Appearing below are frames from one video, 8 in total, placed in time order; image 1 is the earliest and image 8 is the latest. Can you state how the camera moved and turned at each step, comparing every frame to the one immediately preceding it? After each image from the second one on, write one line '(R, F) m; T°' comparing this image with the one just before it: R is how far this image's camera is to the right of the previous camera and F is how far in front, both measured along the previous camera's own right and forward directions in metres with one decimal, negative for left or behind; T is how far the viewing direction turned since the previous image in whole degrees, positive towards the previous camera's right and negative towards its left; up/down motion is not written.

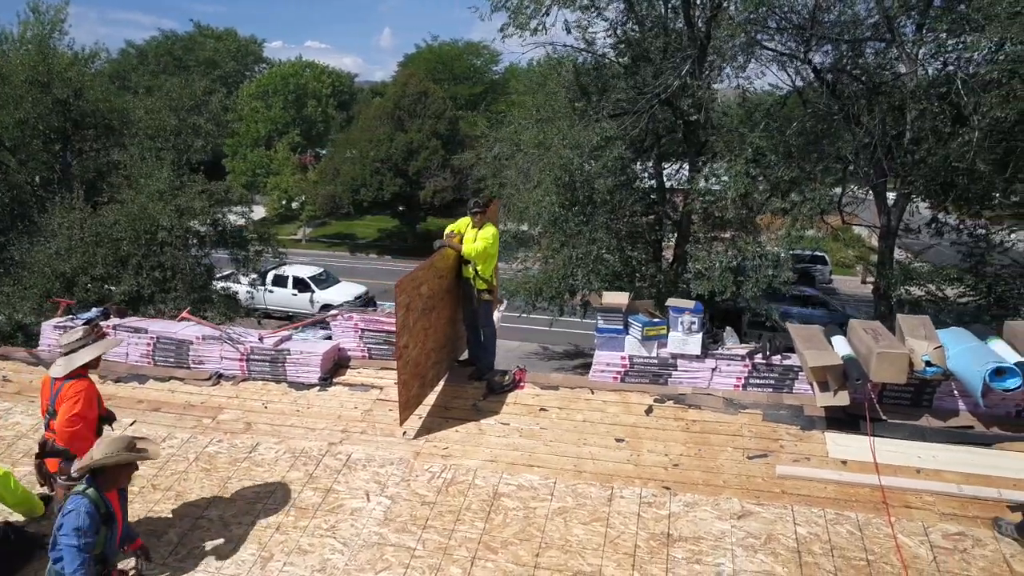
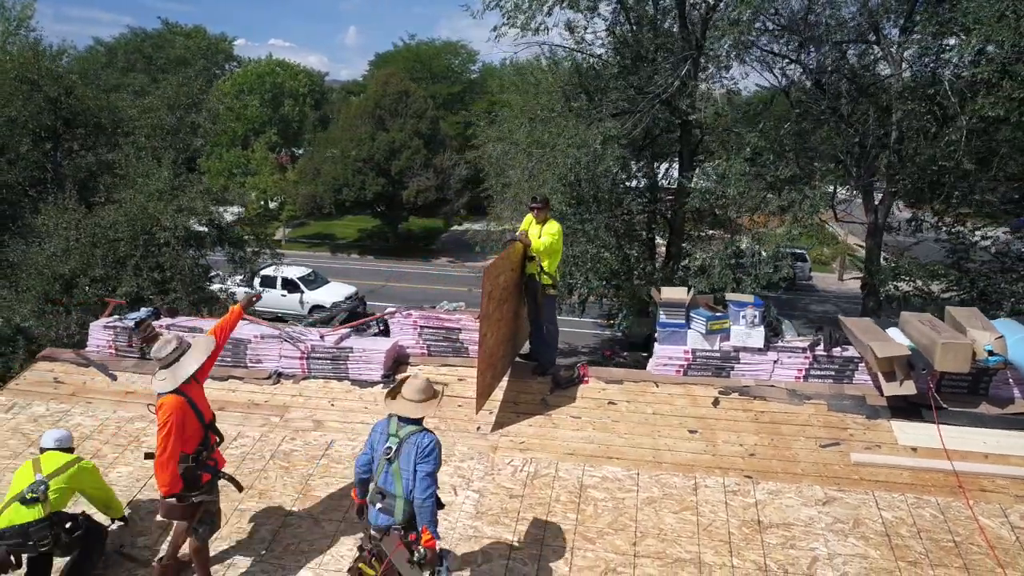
(-0.8, -0.1) m; +2°
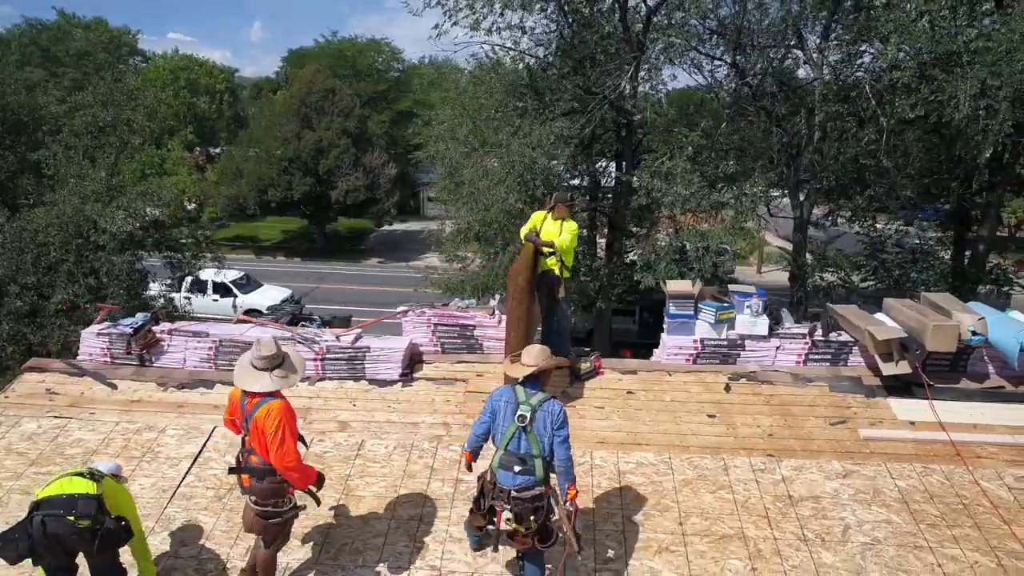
(-0.9, -0.1) m; +6°
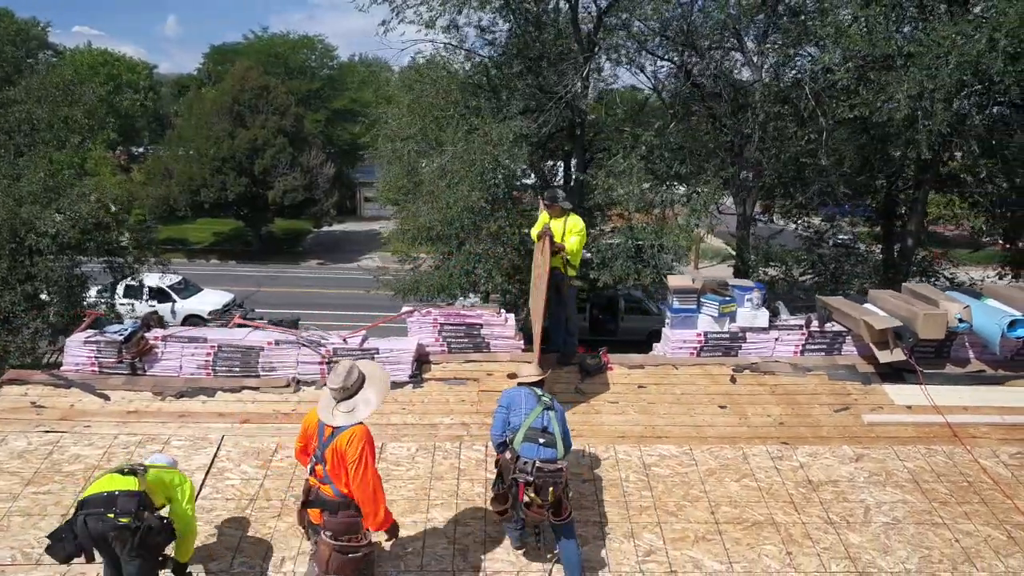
(-0.7, +0.1) m; +5°
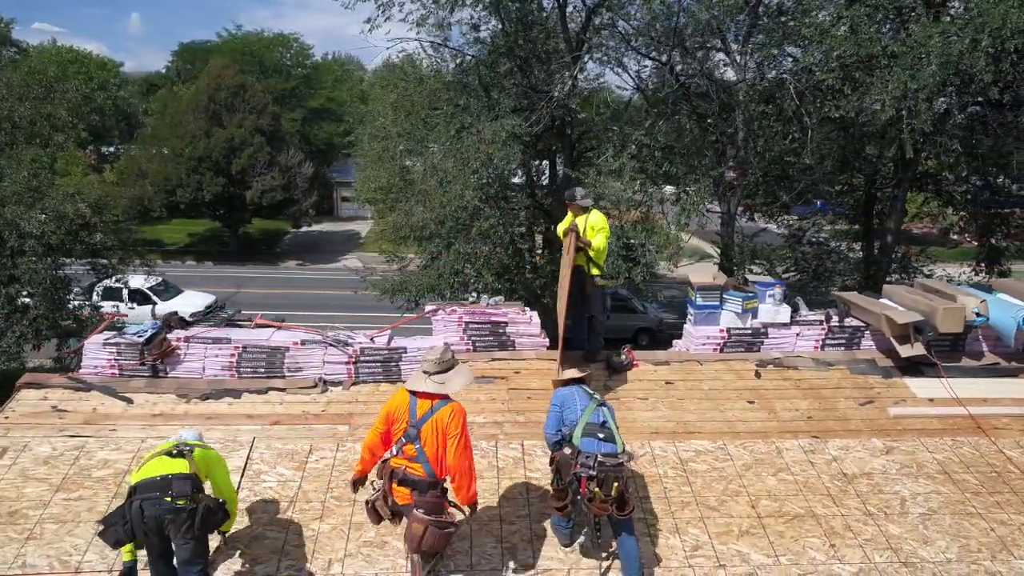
(-0.5, 0.0) m; +2°
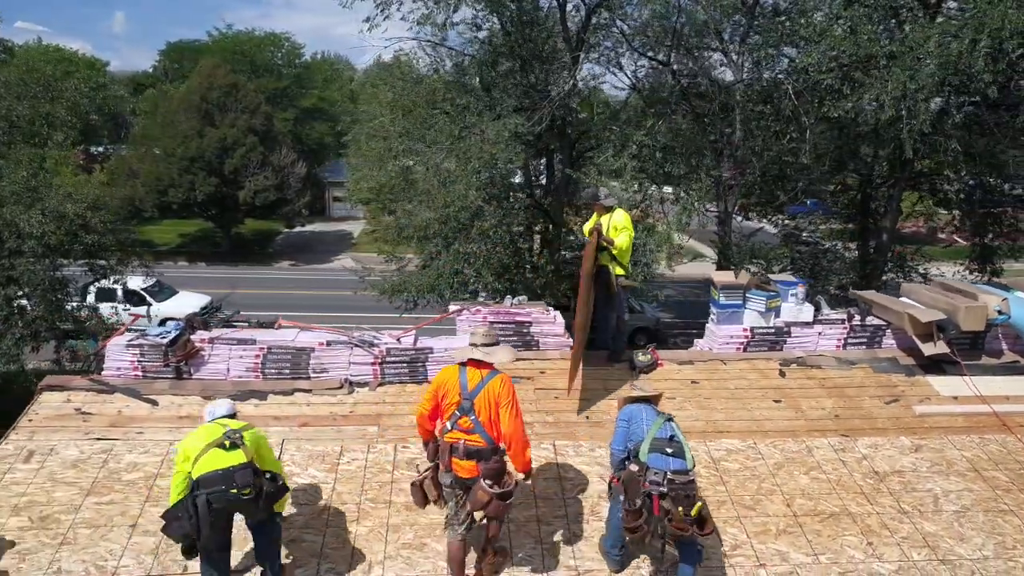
(-0.3, 0.0) m; +1°
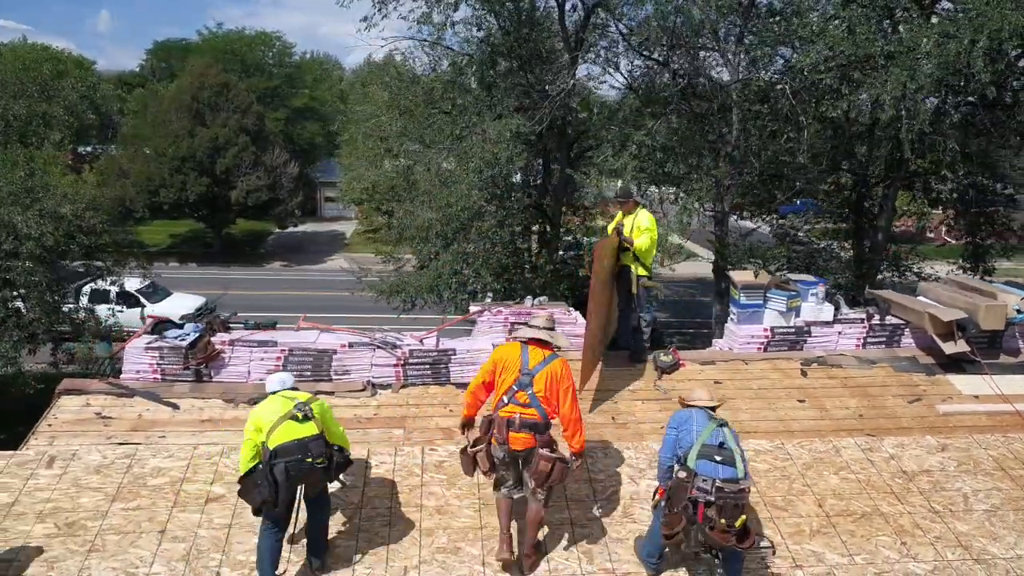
(-0.3, 0.0) m; +1°
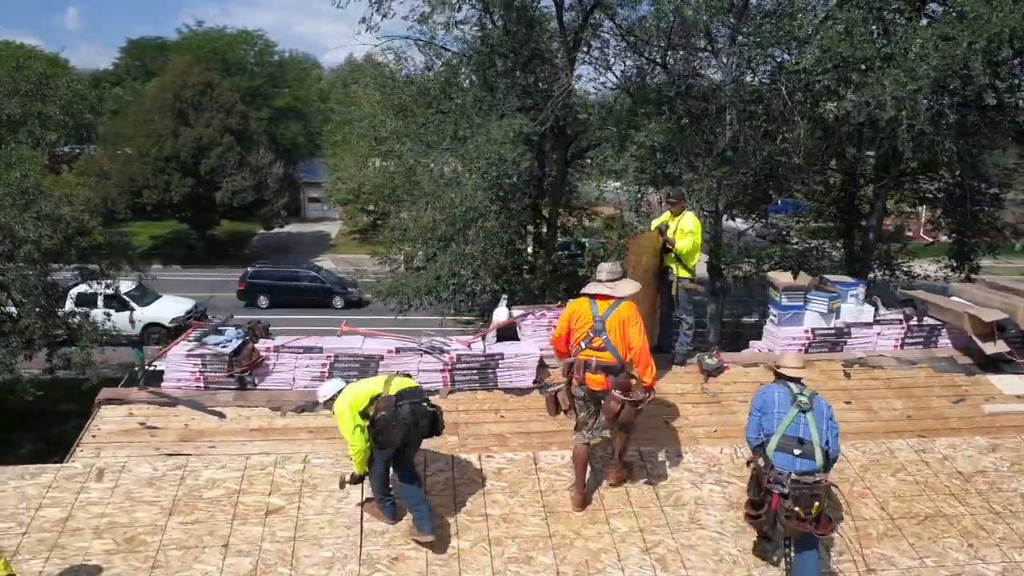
(-0.6, +0.1) m; +2°
